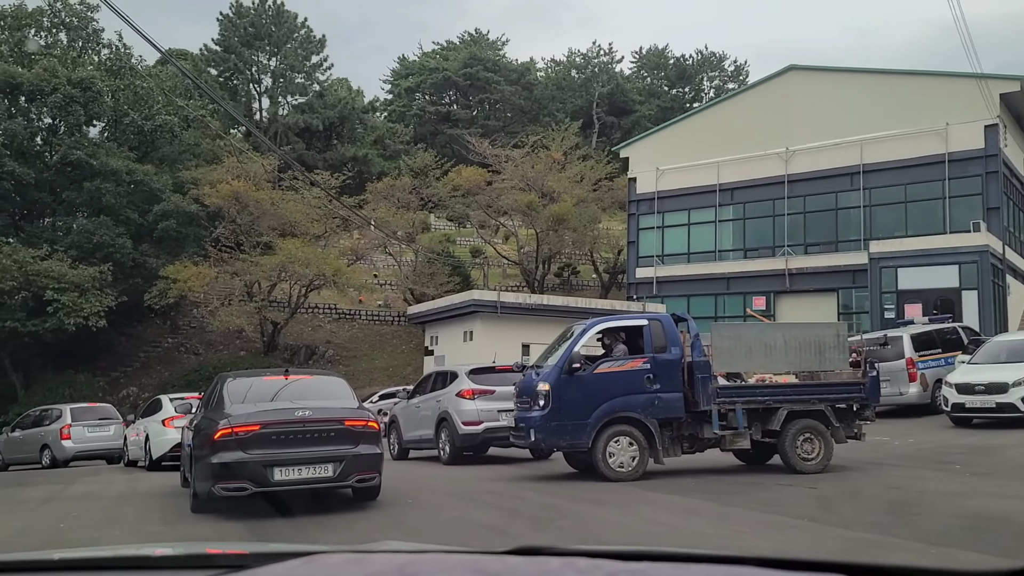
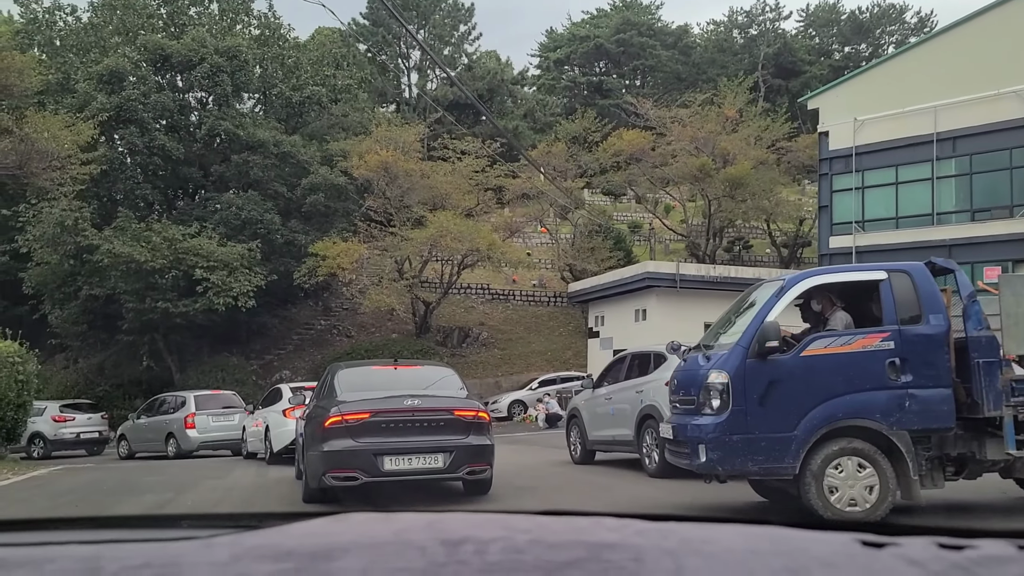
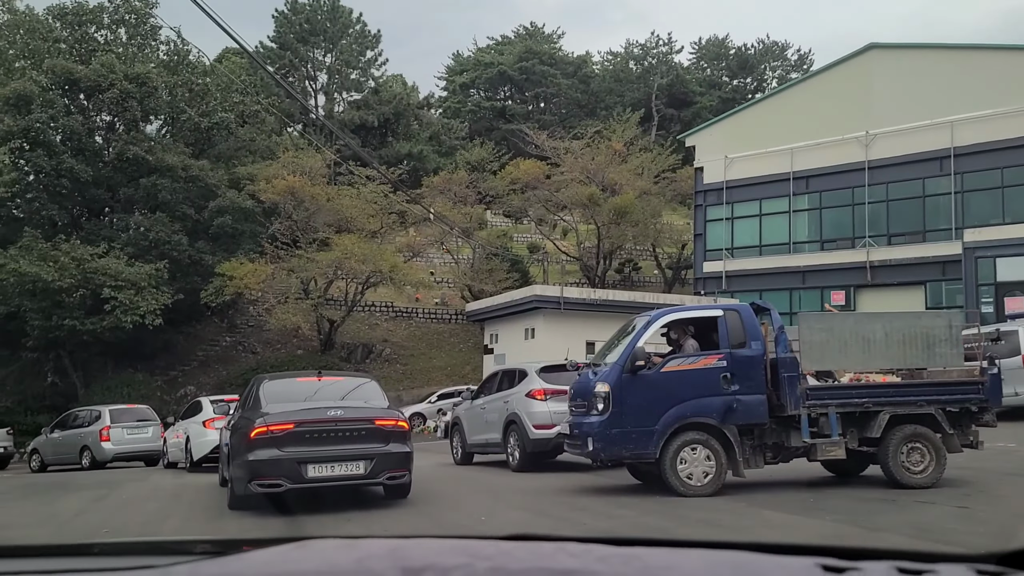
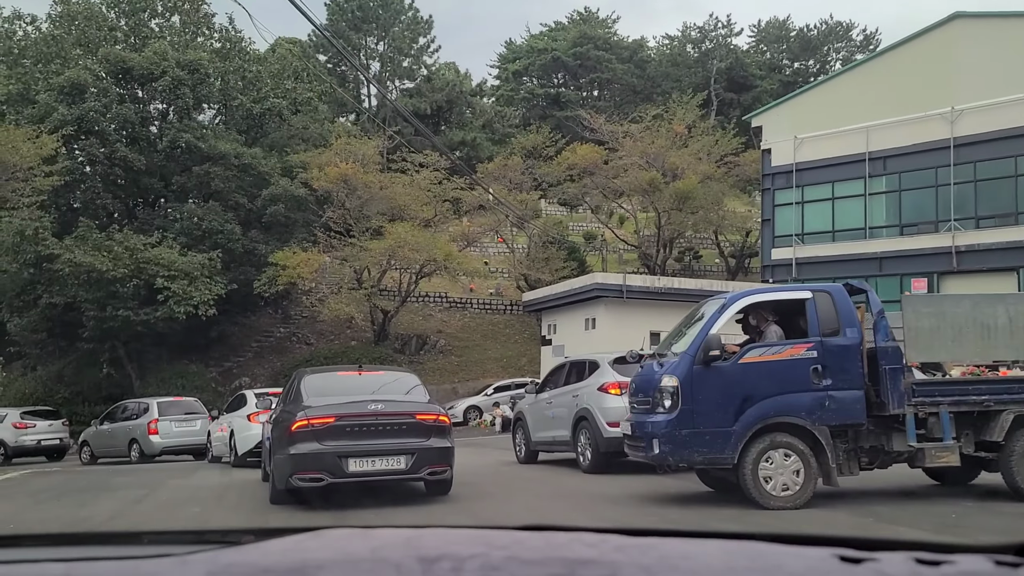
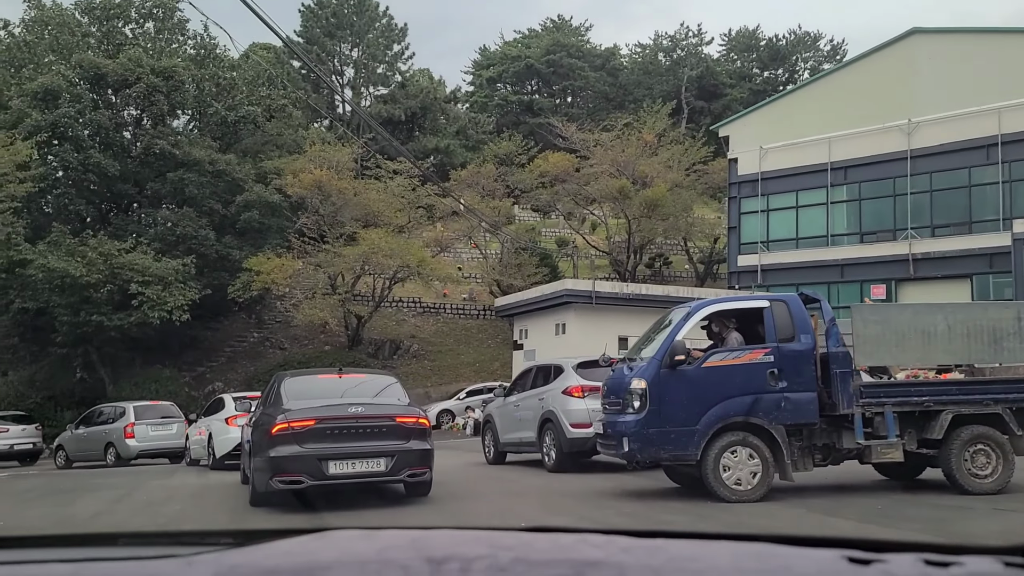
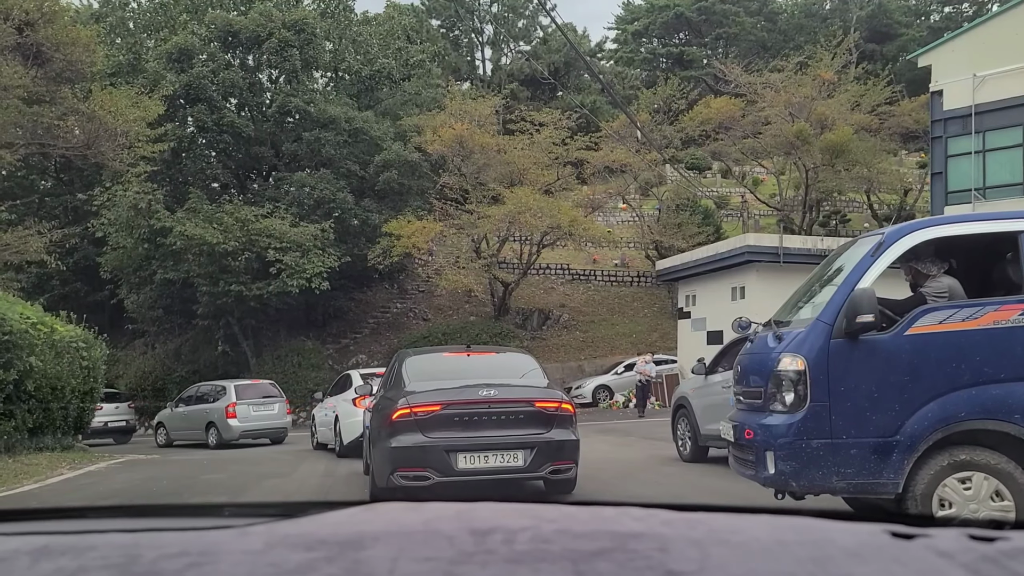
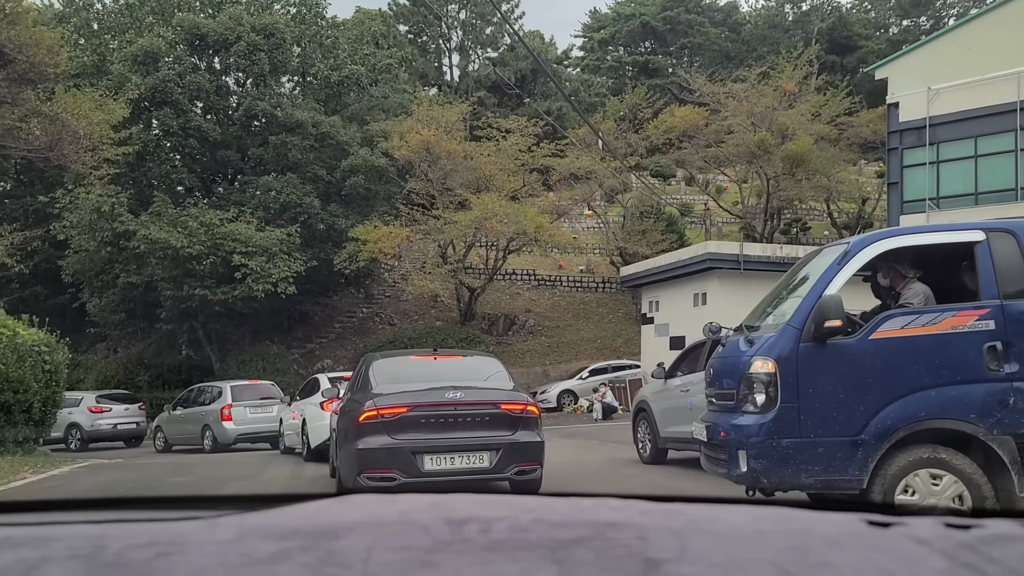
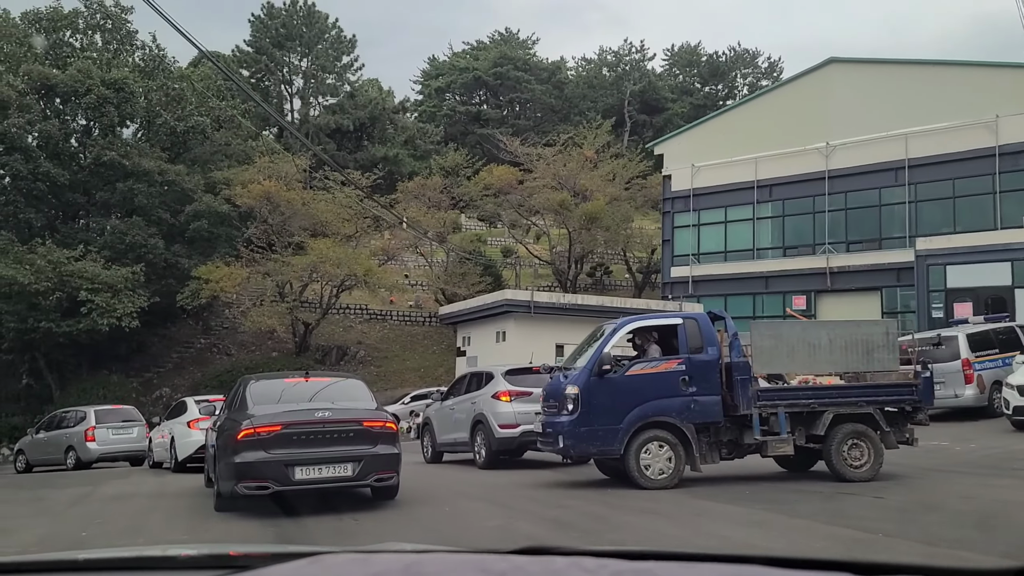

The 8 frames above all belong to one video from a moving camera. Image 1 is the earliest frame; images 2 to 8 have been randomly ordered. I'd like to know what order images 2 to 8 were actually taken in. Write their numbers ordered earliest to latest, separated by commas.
8, 3, 5, 4, 2, 7, 6
